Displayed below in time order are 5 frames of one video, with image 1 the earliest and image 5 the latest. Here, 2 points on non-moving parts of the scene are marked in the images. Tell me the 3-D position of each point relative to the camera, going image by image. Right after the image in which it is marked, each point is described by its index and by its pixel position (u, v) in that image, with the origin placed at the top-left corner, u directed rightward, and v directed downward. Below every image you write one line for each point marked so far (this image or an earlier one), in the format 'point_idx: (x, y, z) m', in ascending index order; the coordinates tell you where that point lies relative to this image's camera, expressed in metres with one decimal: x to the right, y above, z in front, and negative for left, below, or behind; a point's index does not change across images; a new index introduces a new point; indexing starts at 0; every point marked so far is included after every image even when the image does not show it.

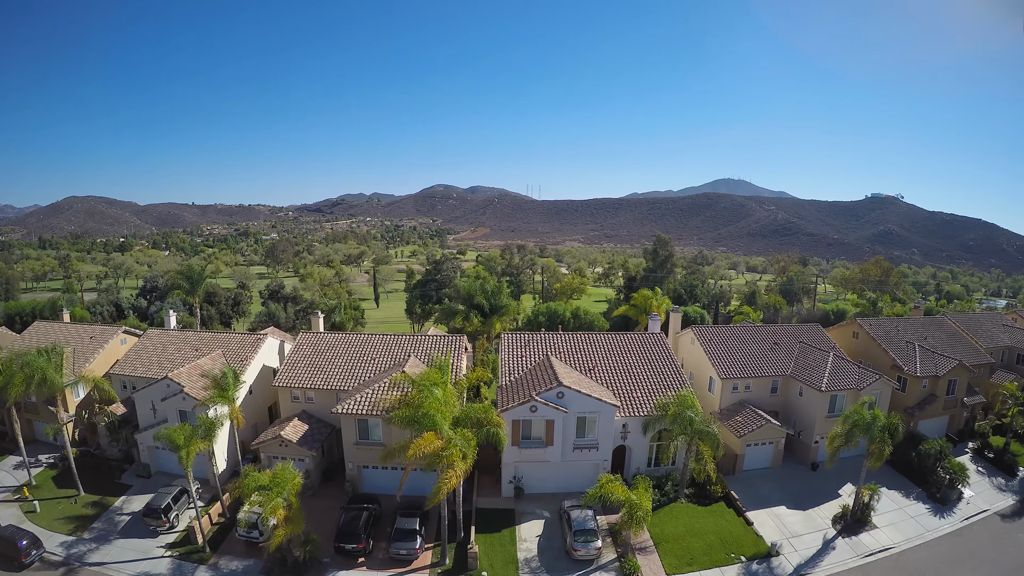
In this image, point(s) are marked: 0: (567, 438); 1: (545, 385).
0: (+1.7, -4.6, +14.9) m
1: (+1.0, -2.9, +14.5) m
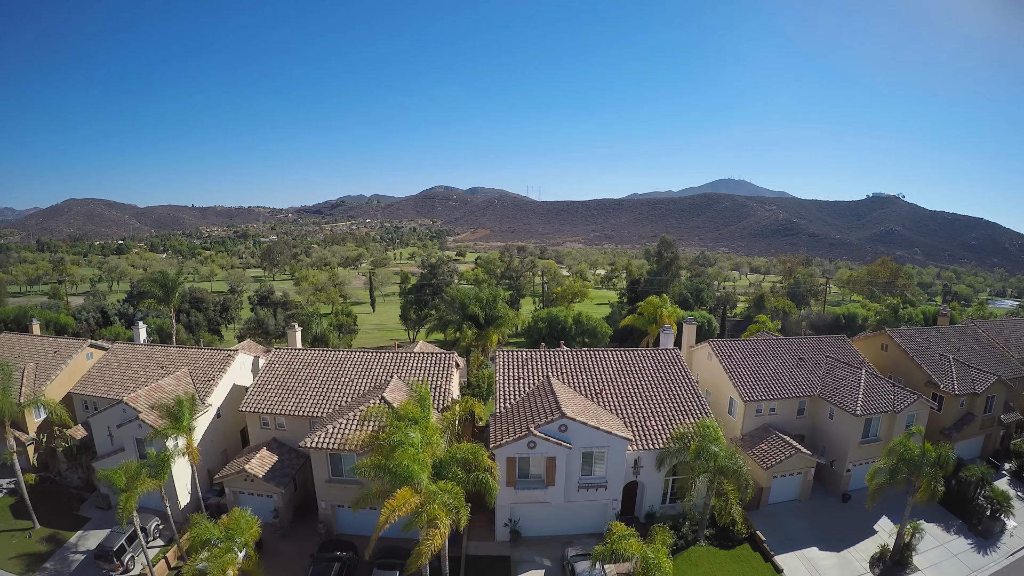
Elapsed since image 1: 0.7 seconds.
0: (+1.6, -5.0, +12.9) m
1: (+0.9, -3.3, +12.5) m
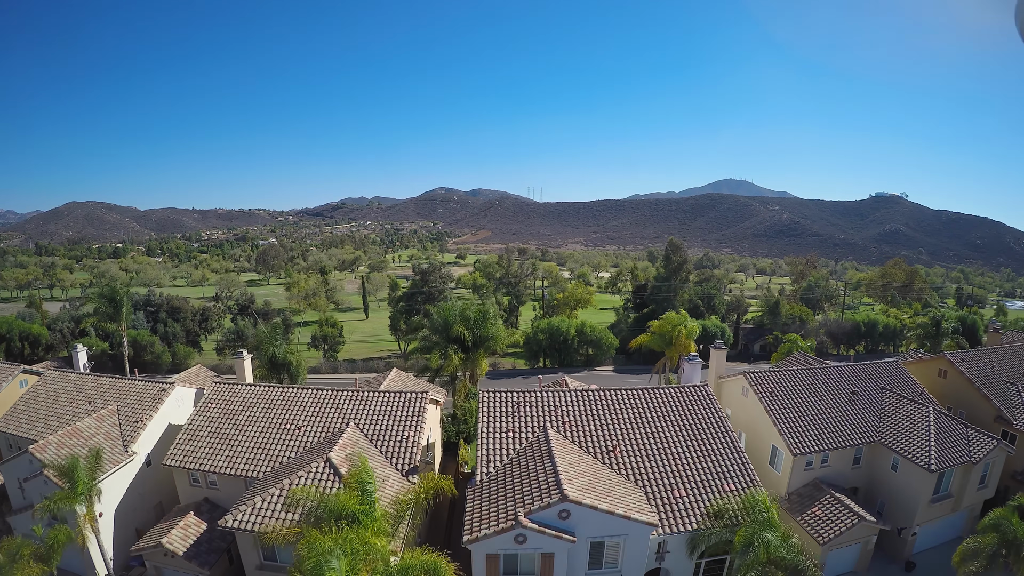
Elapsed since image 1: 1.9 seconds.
0: (+1.2, -5.7, +9.6) m
1: (+0.5, -4.0, +9.3) m
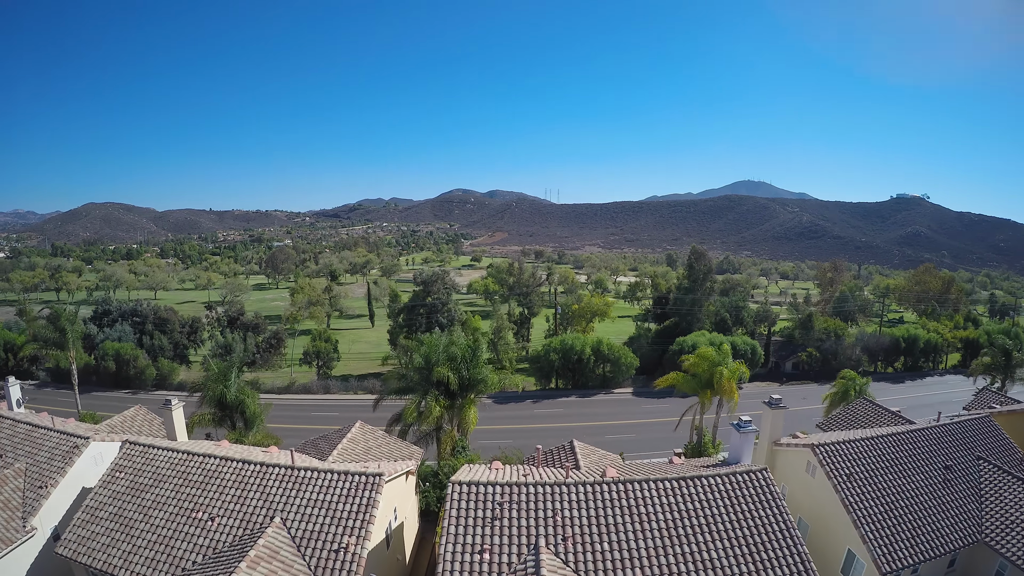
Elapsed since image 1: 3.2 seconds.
0: (+0.8, -6.6, +6.2) m
1: (+0.1, -5.0, +5.9) m
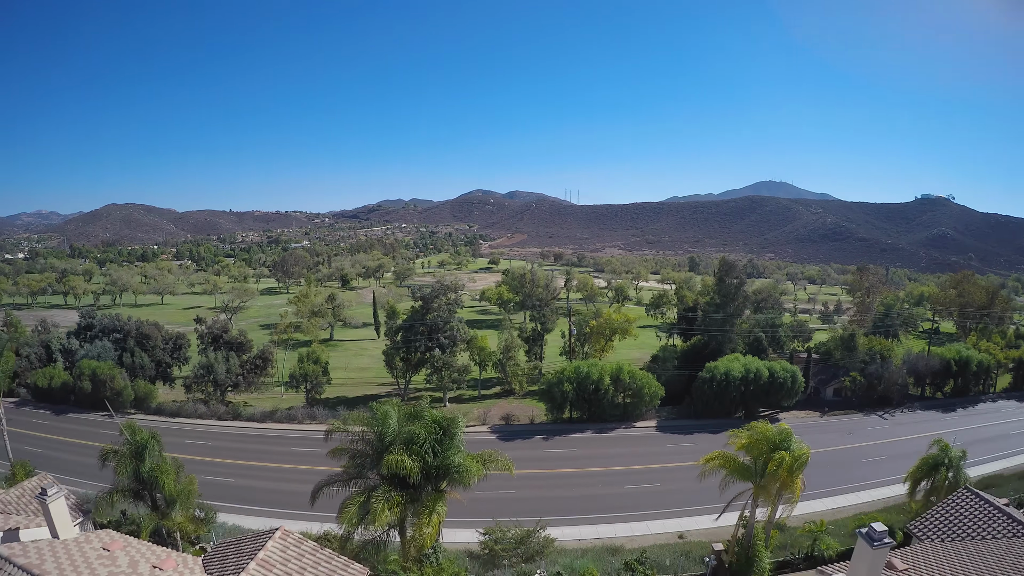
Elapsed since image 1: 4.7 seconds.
0: (0.0, -7.9, +2.3) m
1: (-0.7, -6.2, +2.0) m
